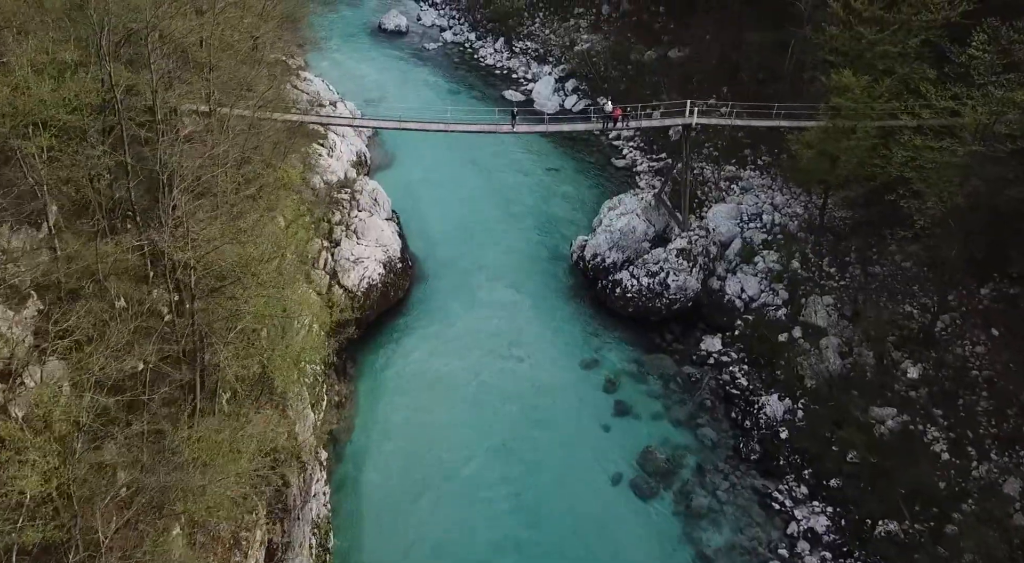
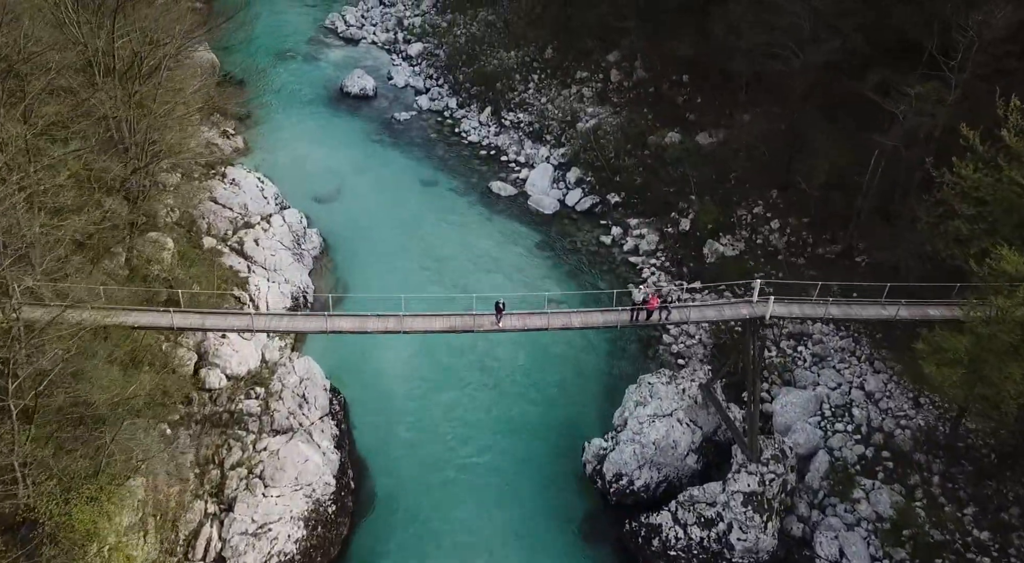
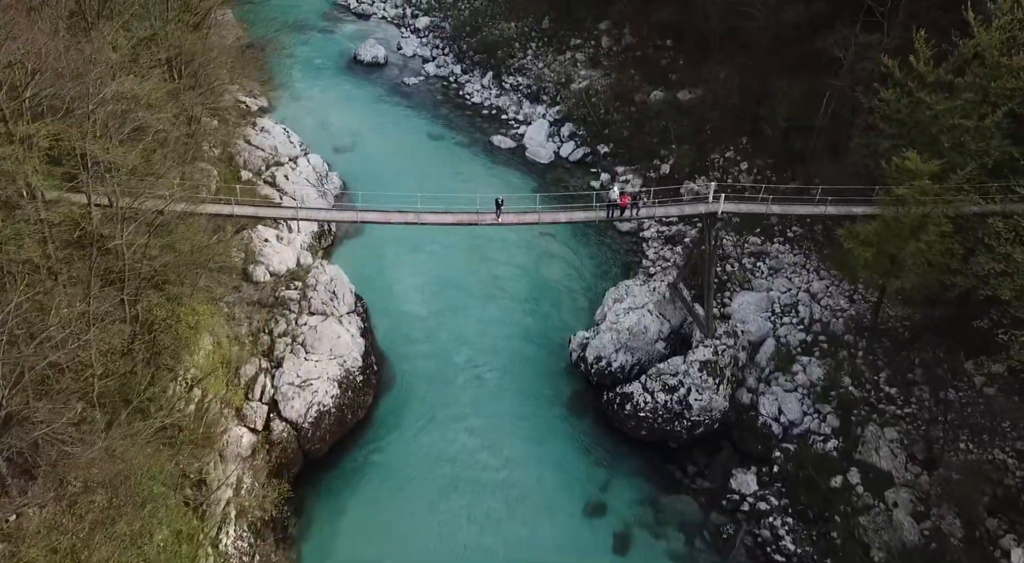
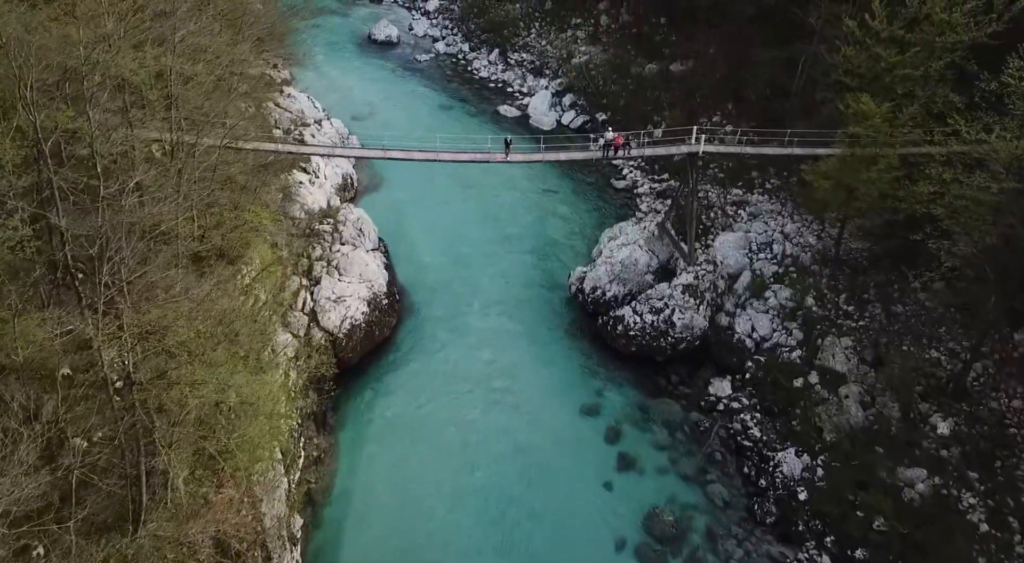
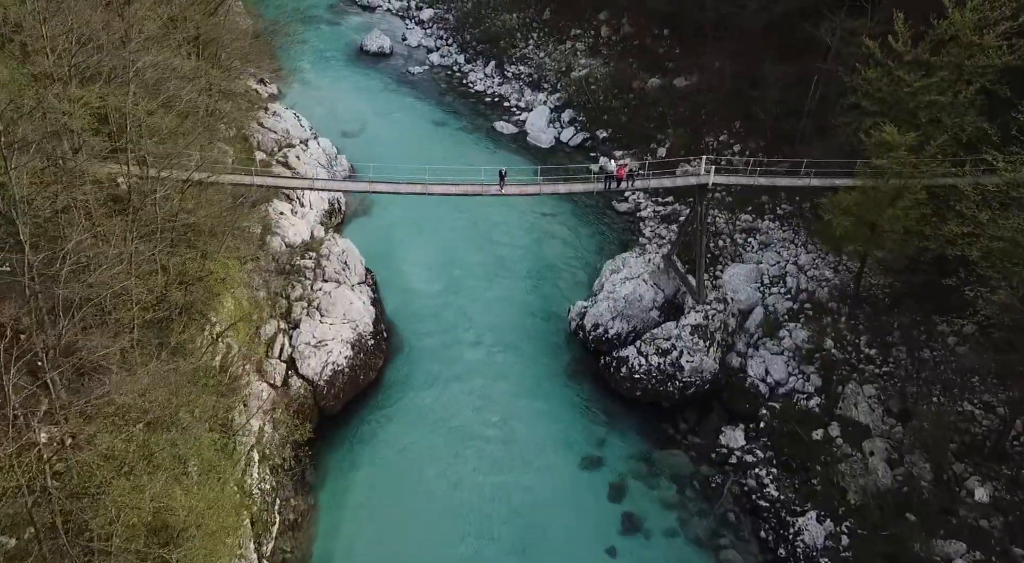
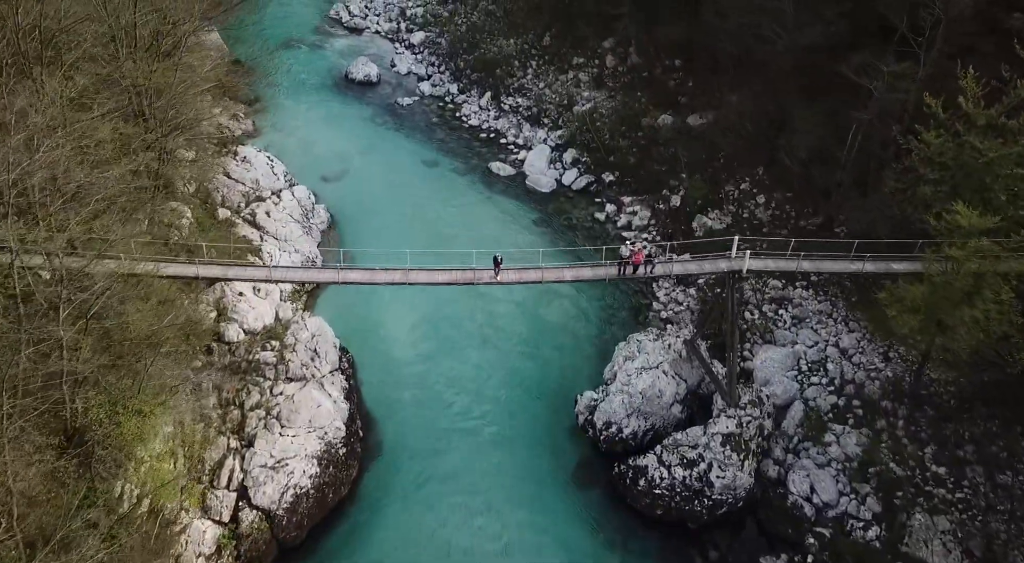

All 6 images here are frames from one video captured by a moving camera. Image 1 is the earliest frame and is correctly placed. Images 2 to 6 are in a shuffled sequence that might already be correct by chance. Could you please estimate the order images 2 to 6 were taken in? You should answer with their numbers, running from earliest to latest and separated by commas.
4, 5, 3, 6, 2
